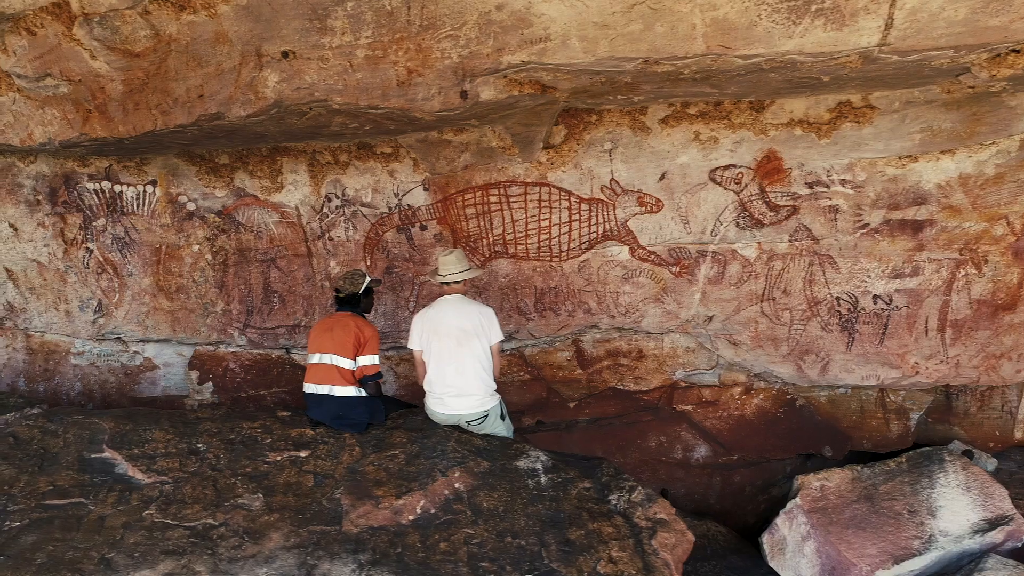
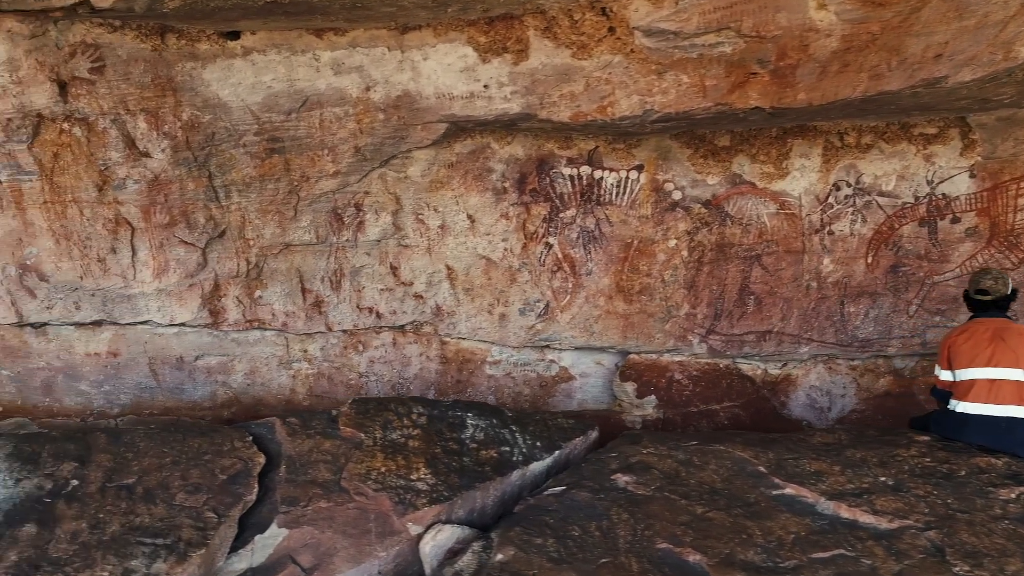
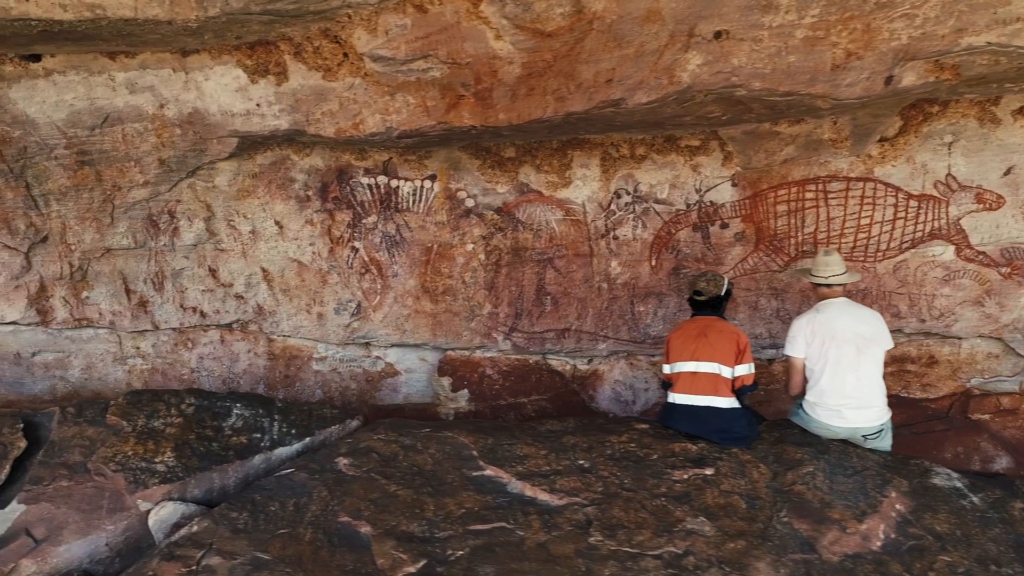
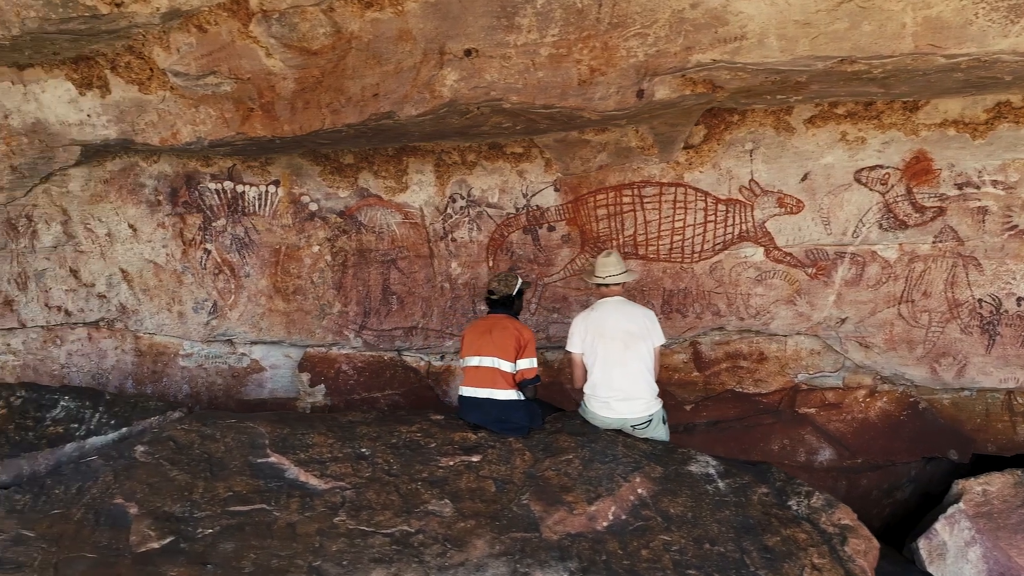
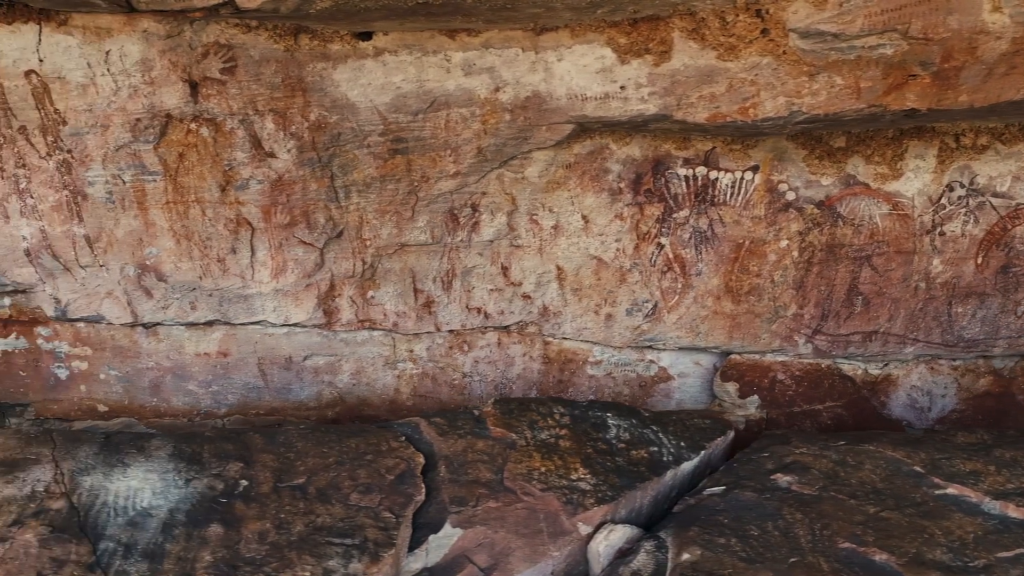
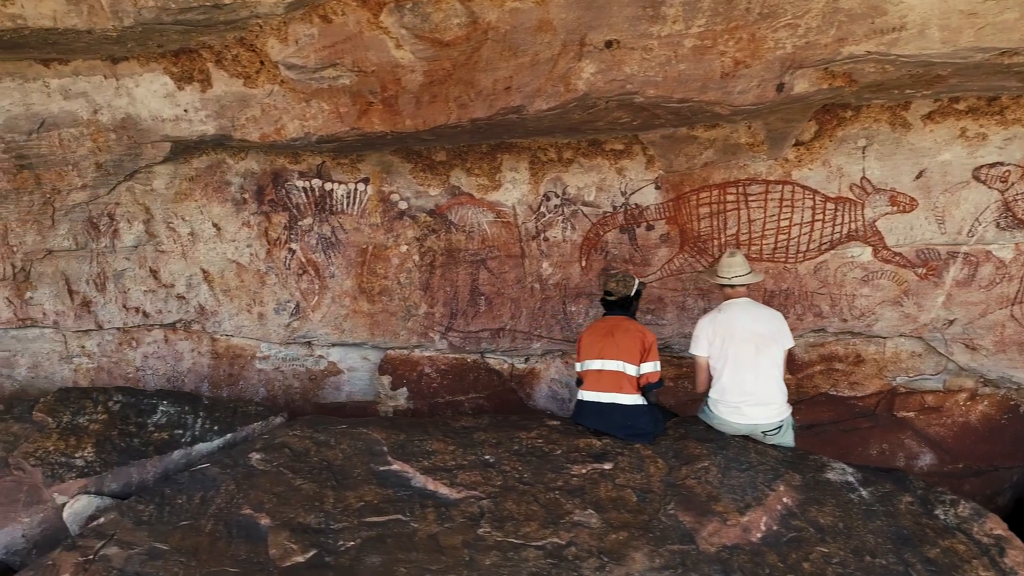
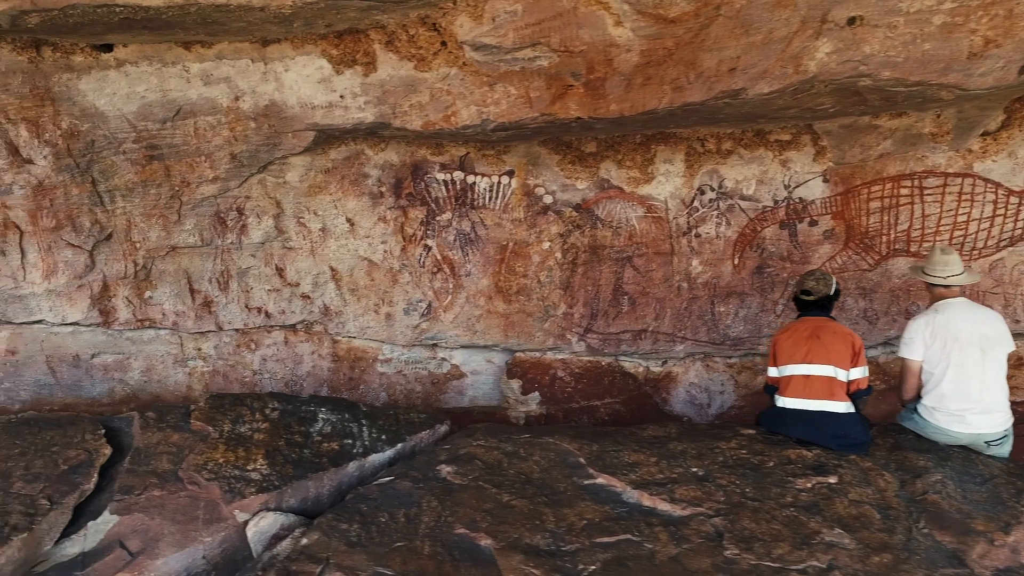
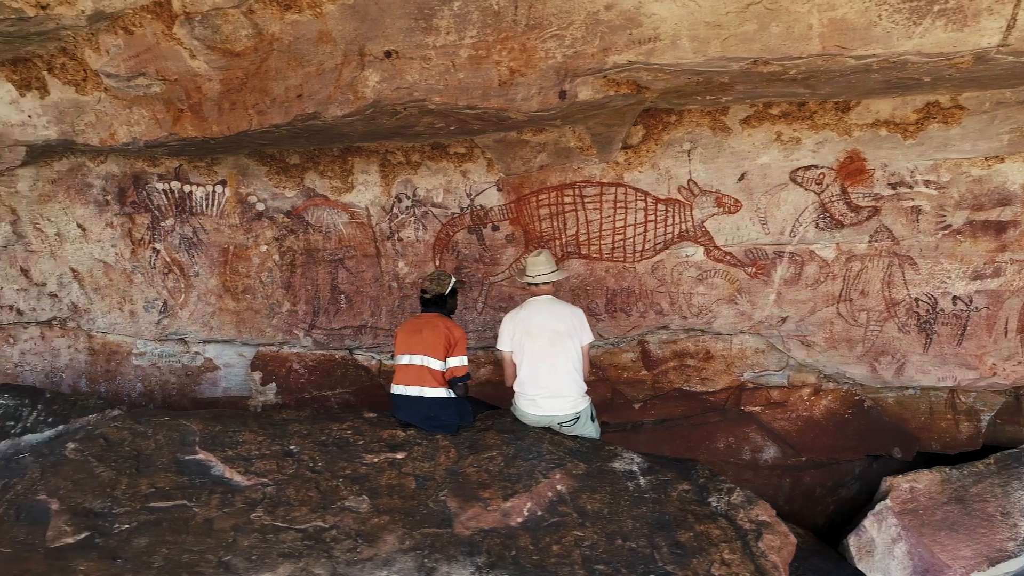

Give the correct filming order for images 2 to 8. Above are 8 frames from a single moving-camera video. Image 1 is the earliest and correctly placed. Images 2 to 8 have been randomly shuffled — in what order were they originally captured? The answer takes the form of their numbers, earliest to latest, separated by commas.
8, 4, 6, 3, 7, 2, 5
